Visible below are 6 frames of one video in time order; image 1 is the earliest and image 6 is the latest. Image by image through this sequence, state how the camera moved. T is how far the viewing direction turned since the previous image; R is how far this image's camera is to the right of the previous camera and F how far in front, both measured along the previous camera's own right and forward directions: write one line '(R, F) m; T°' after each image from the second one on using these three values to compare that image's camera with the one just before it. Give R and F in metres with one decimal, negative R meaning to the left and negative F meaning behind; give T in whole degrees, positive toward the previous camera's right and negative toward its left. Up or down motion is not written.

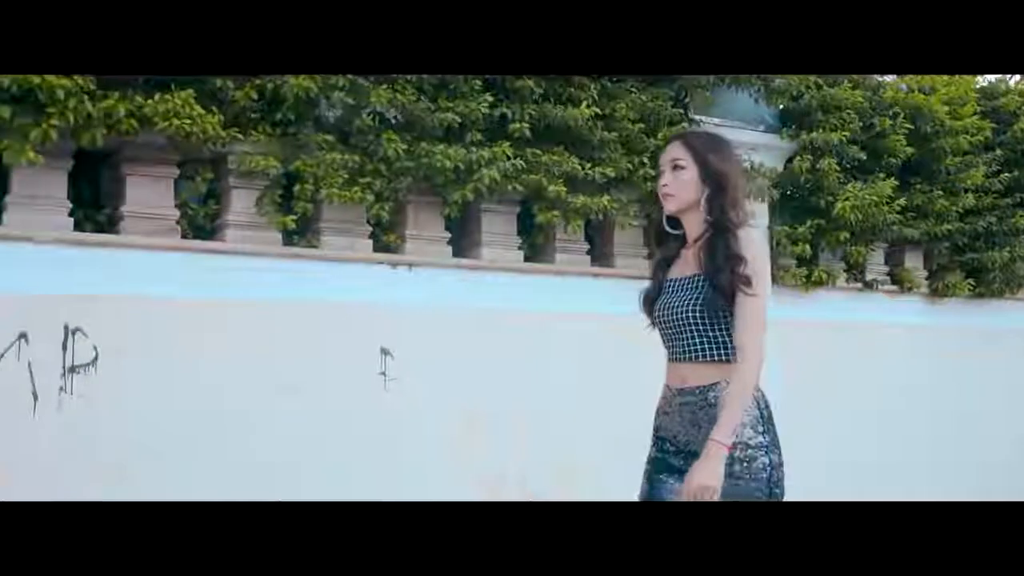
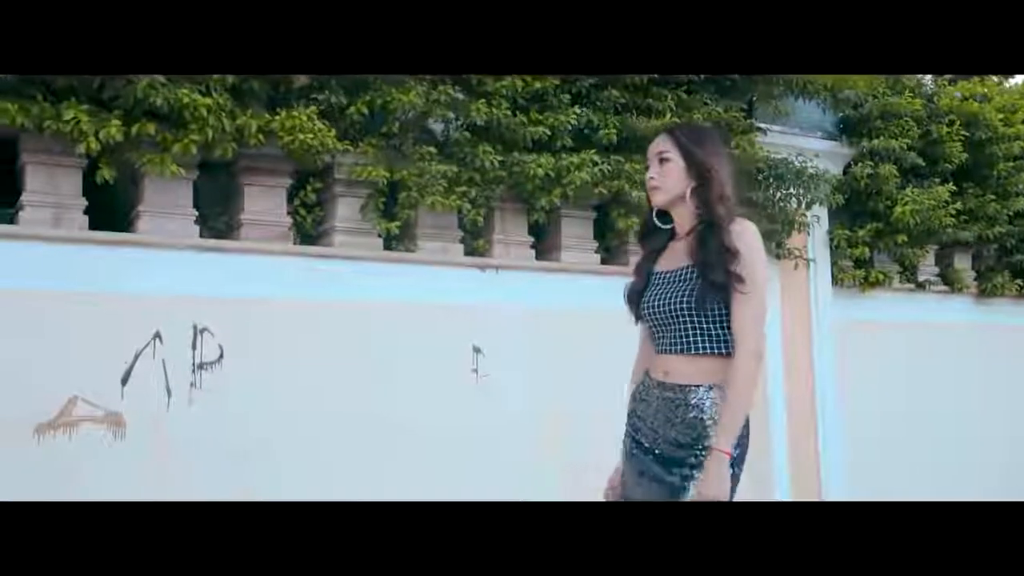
(-0.5, -0.2) m; -1°
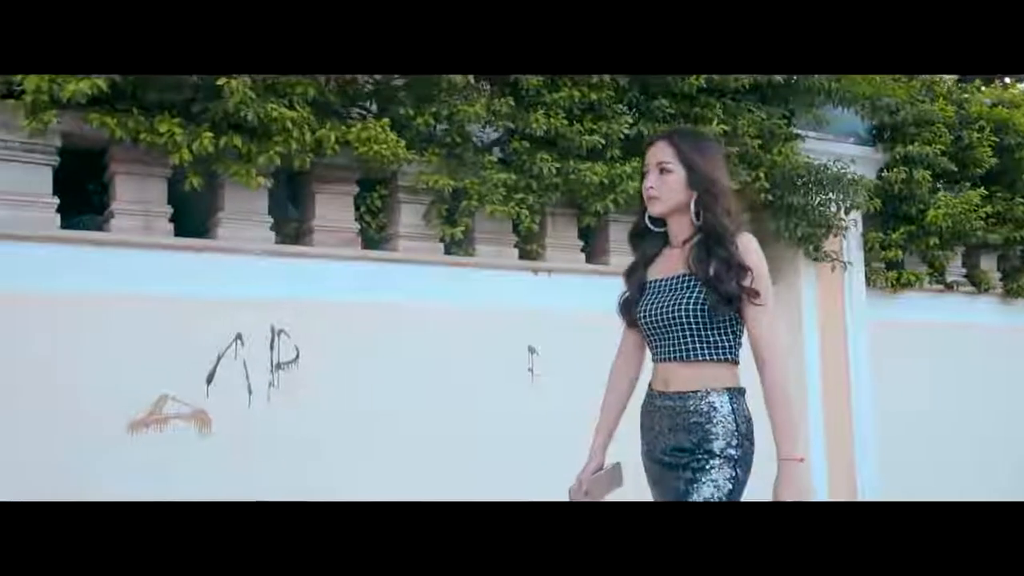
(-0.4, -0.2) m; 0°
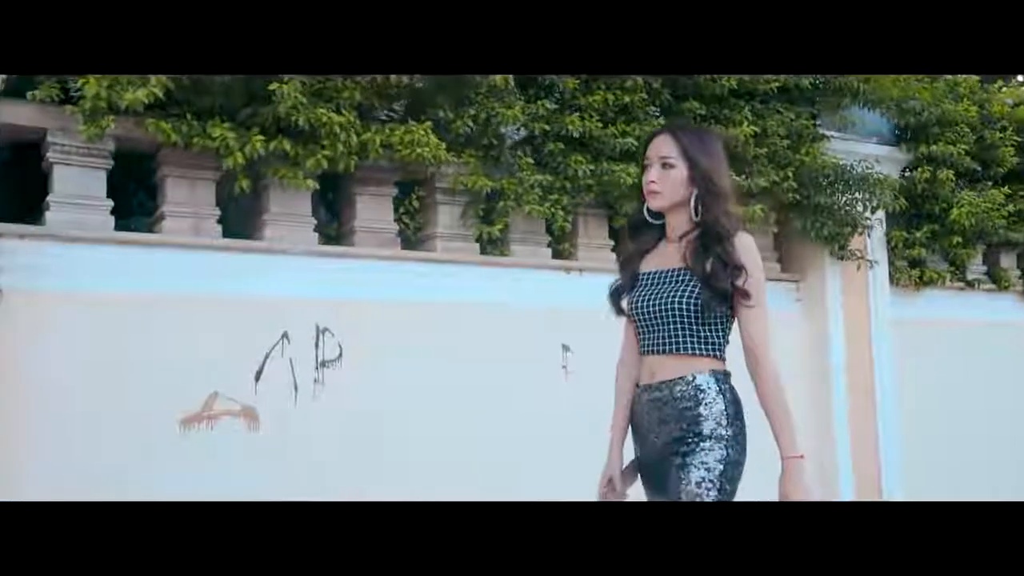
(-0.2, -0.1) m; 0°
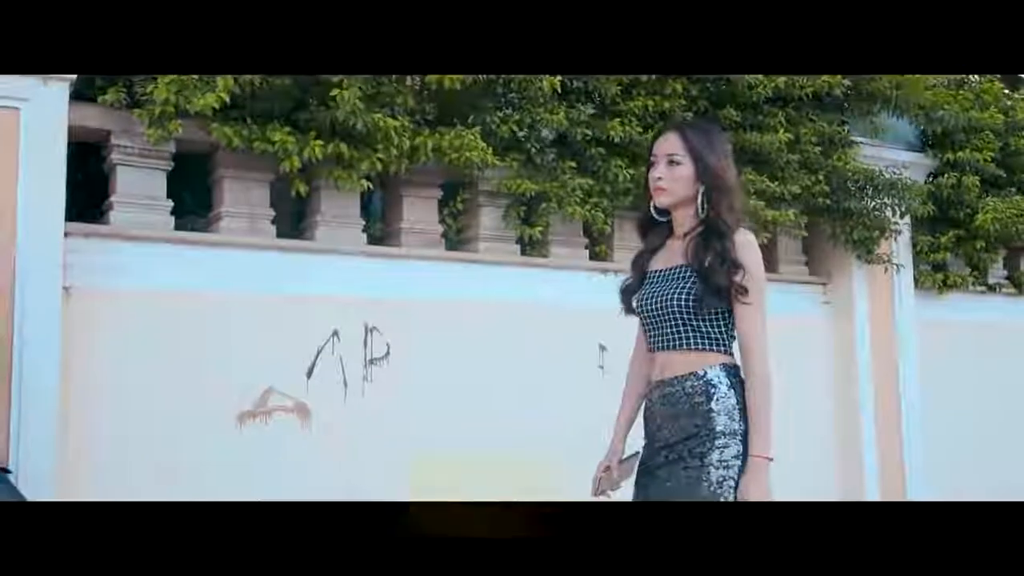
(-0.3, -0.1) m; 0°
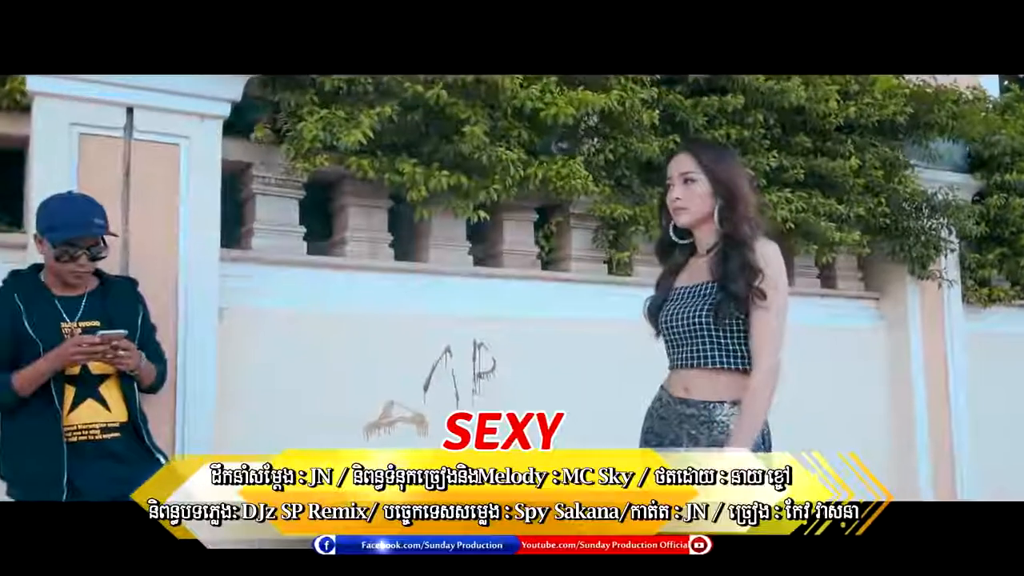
(-0.7, -0.3) m; 0°
